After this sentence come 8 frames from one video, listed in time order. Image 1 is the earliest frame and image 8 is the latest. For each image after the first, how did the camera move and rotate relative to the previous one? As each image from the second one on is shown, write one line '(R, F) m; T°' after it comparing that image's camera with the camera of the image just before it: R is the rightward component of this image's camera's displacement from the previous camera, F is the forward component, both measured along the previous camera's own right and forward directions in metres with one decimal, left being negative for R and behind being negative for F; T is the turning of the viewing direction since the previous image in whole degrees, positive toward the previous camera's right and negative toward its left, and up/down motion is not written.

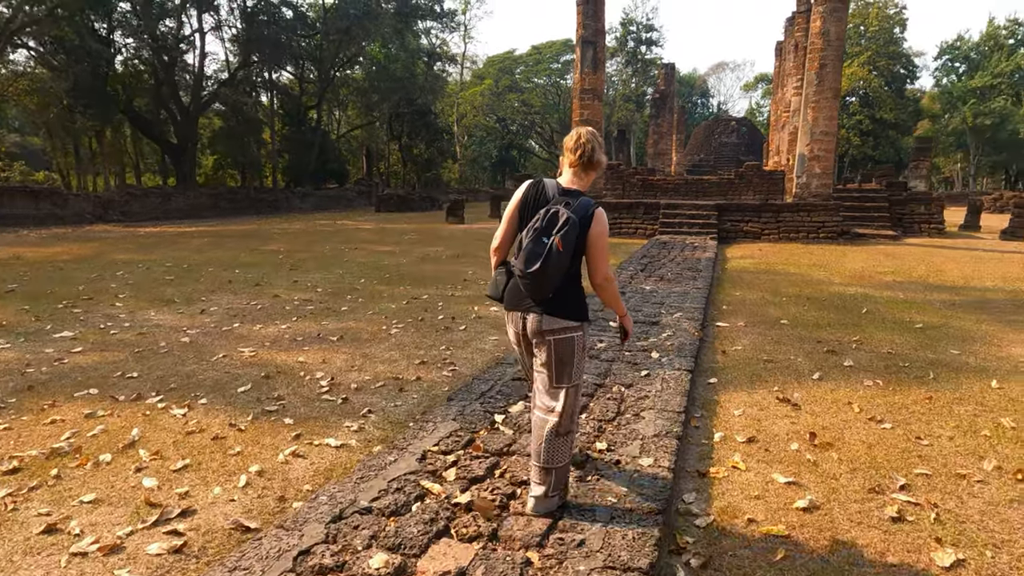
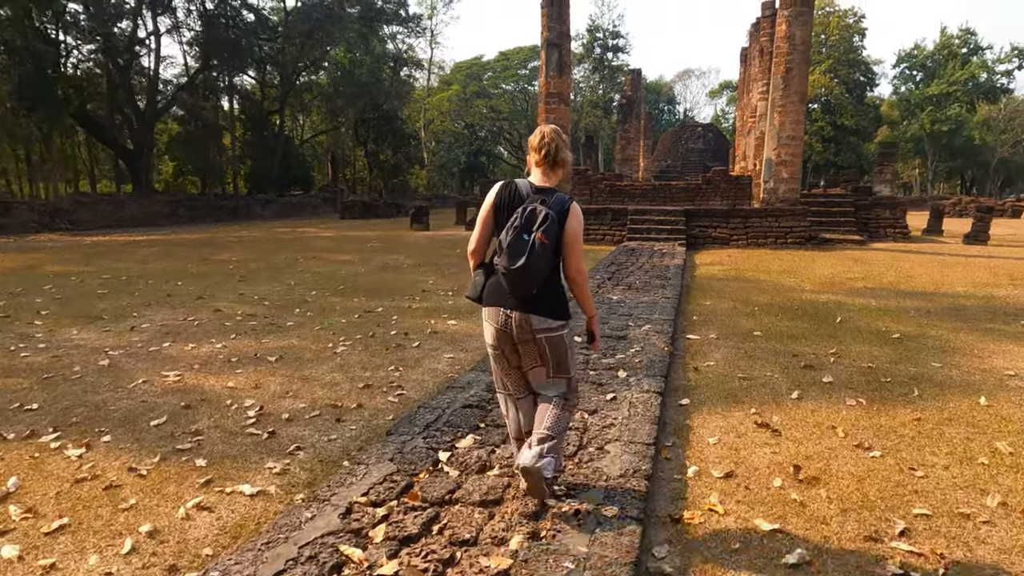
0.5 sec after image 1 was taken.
(+0.1, +0.4) m; +3°
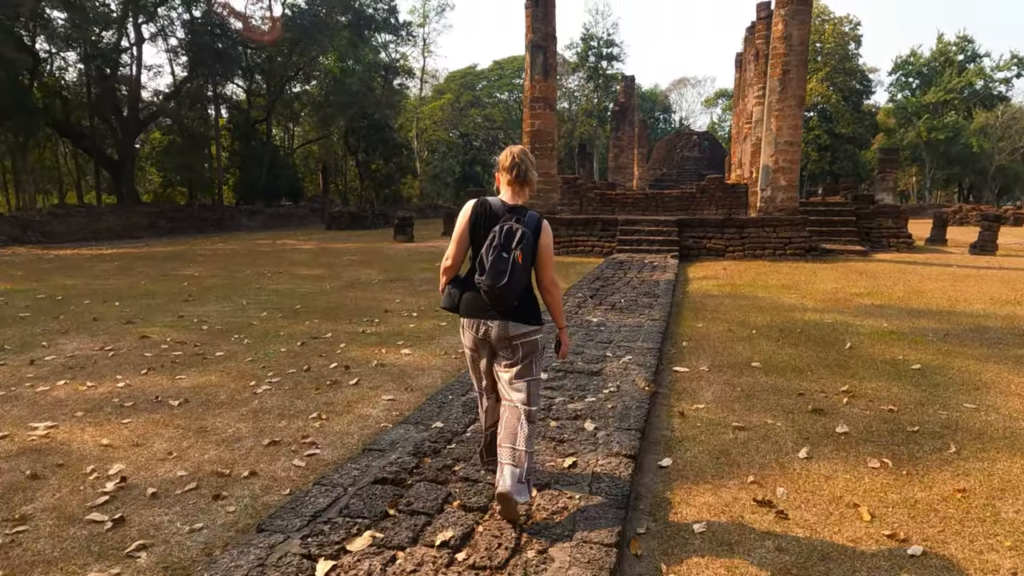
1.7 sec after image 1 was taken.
(+0.3, +0.7) m; 0°
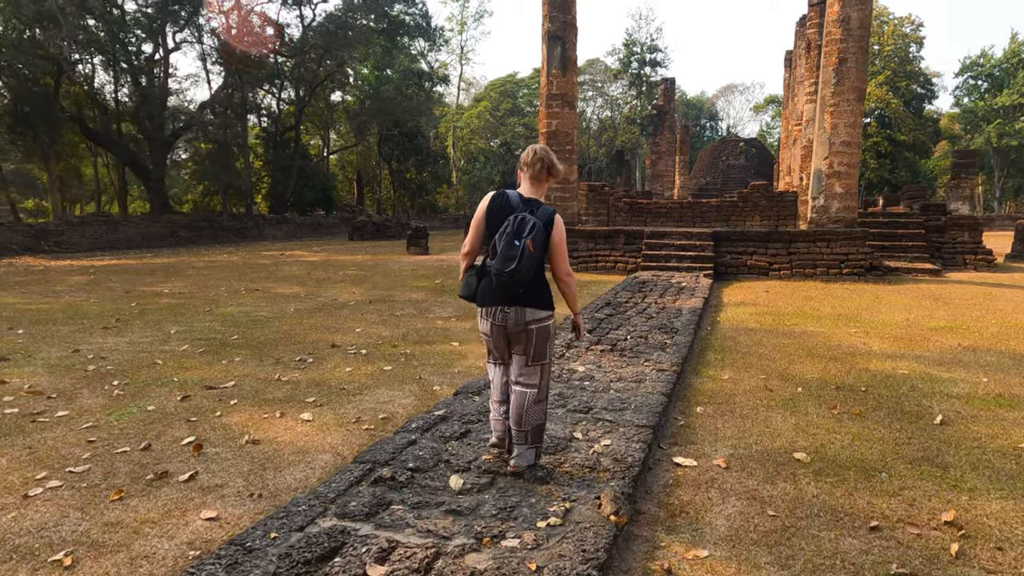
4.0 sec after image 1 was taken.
(+0.6, +1.4) m; -4°
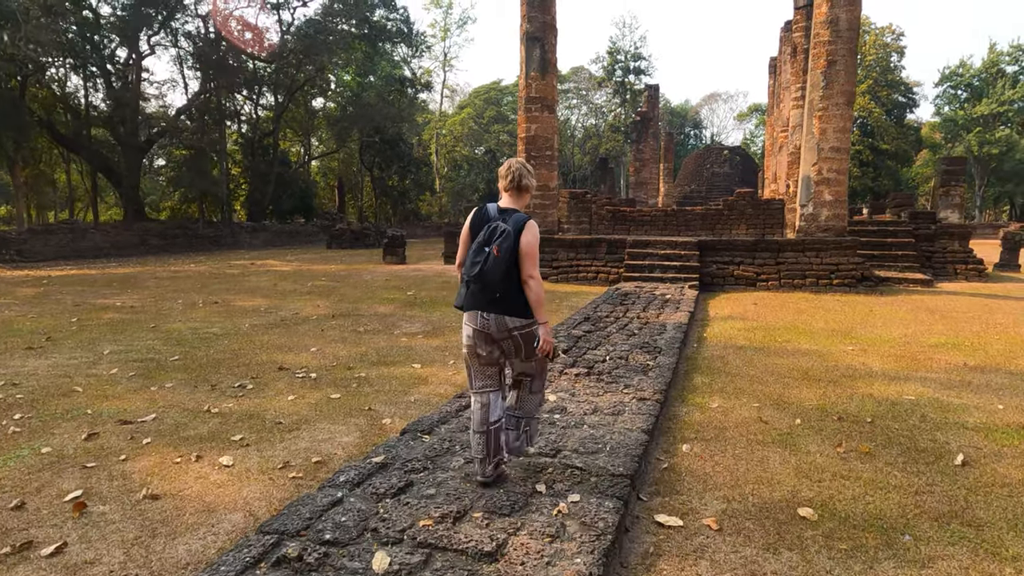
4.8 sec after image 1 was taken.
(+0.1, +0.5) m; +1°
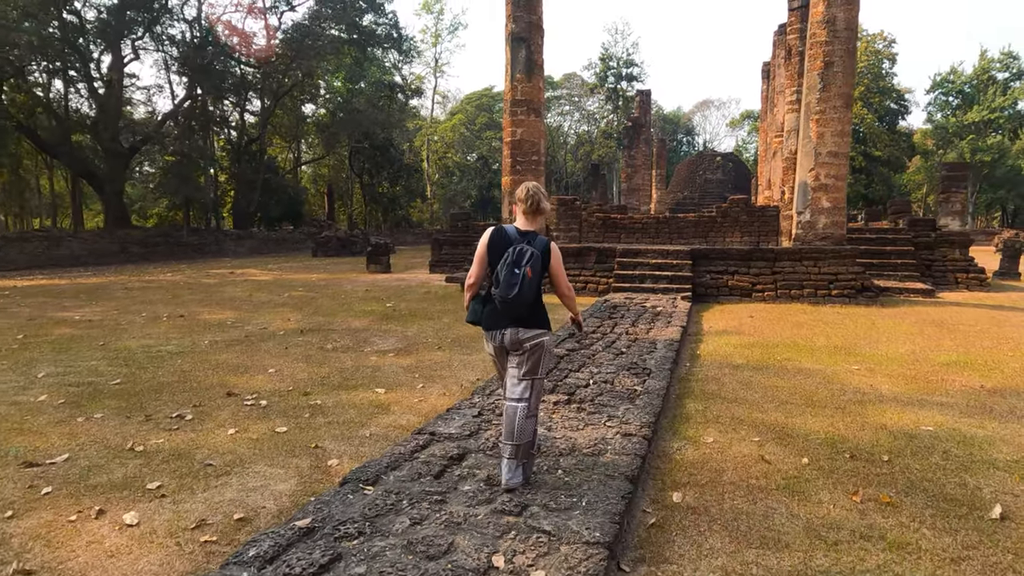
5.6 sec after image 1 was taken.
(+0.1, +0.5) m; +1°
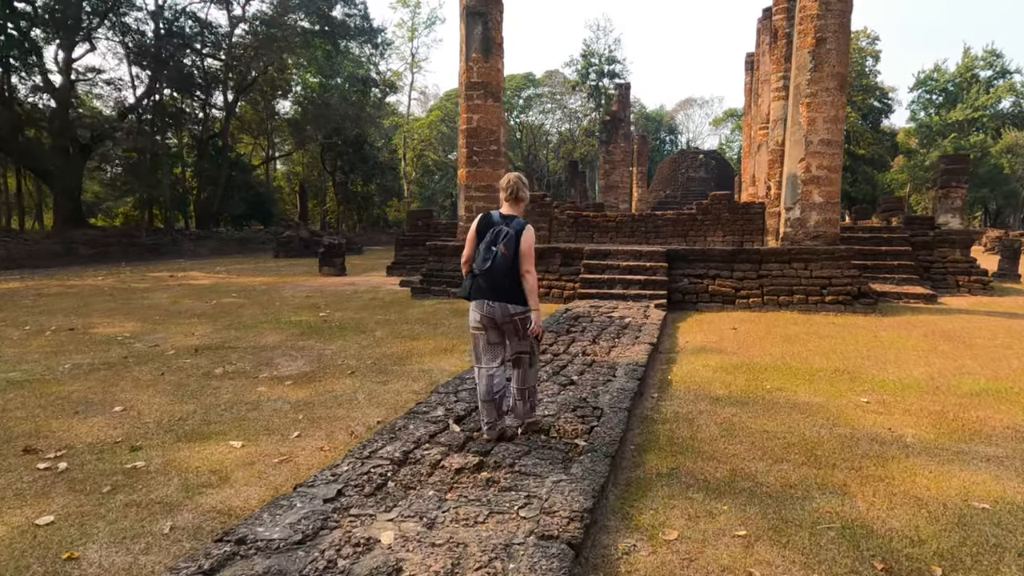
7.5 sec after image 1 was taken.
(+0.4, +1.1) m; +1°
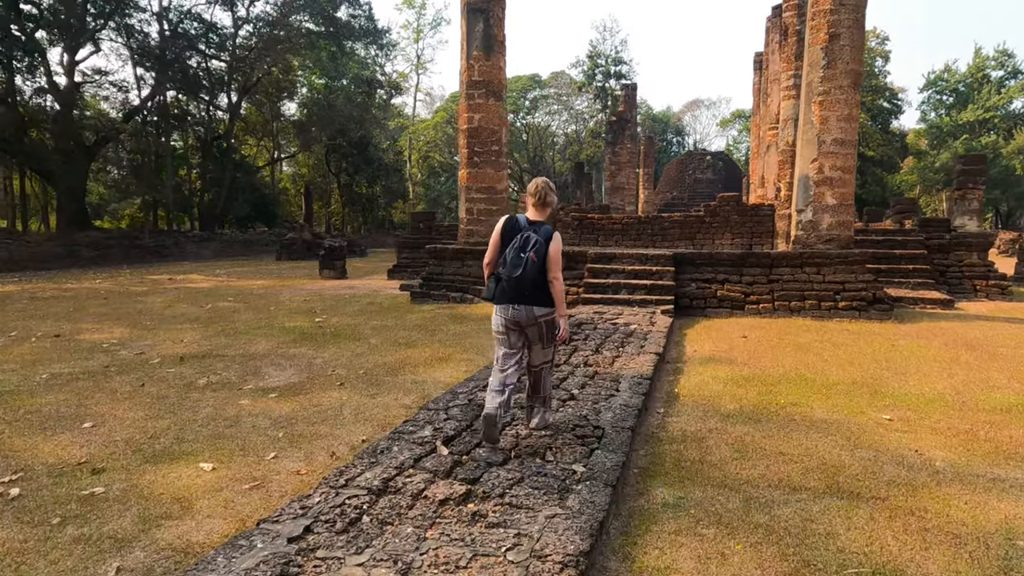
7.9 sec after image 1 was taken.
(+0.1, +0.3) m; -1°
